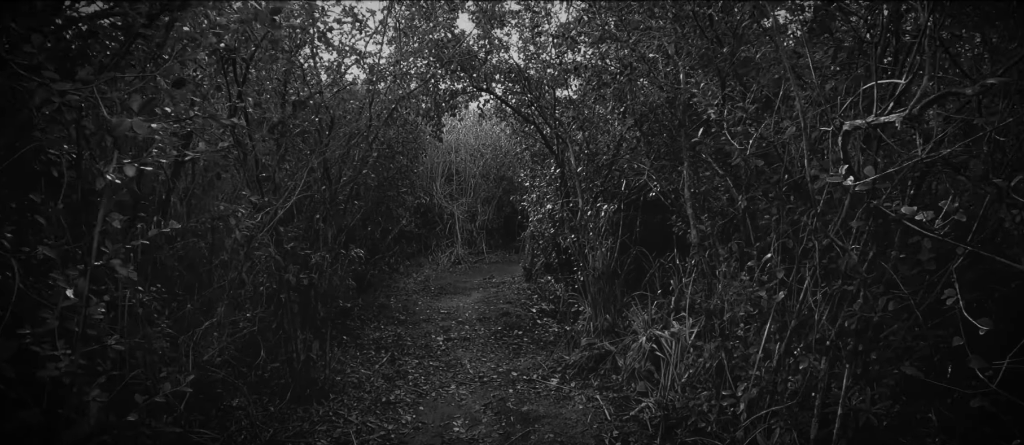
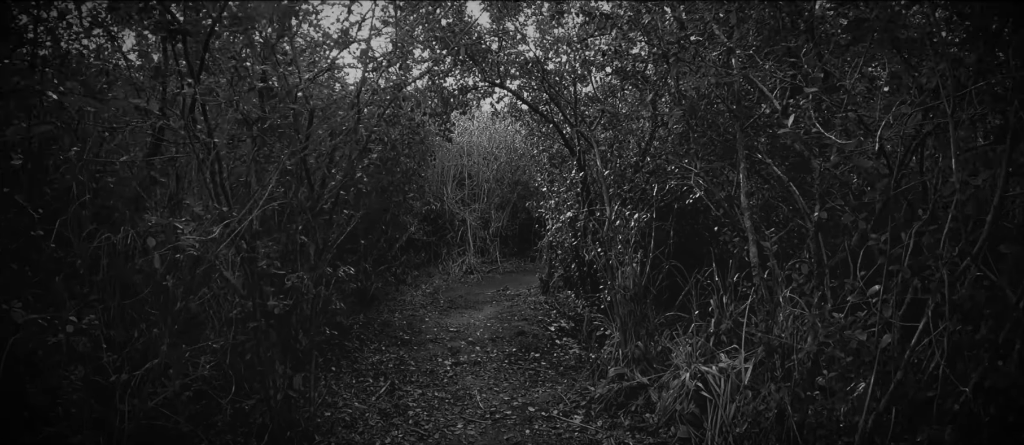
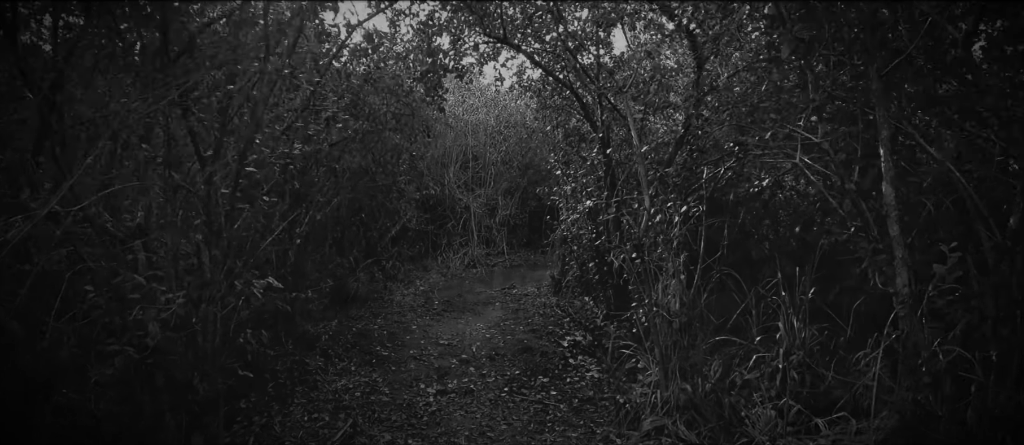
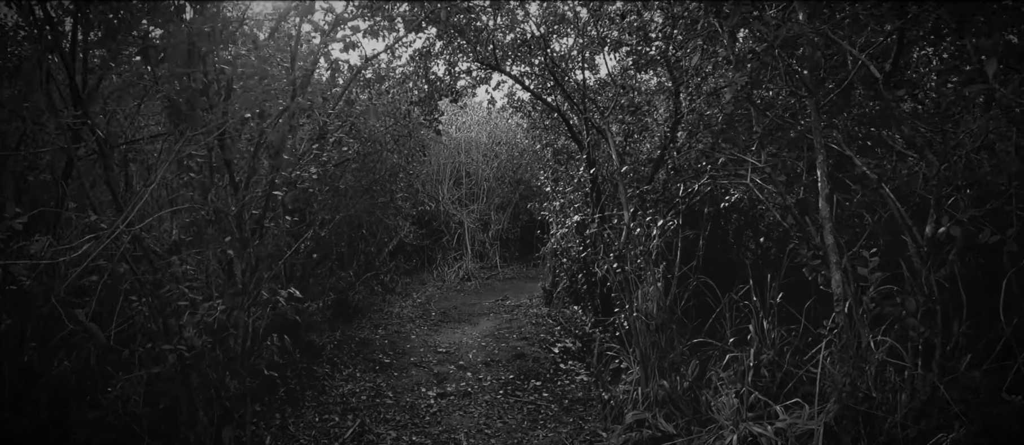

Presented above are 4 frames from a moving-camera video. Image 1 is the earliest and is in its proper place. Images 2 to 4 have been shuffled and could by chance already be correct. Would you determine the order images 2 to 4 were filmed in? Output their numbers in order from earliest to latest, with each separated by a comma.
2, 4, 3
